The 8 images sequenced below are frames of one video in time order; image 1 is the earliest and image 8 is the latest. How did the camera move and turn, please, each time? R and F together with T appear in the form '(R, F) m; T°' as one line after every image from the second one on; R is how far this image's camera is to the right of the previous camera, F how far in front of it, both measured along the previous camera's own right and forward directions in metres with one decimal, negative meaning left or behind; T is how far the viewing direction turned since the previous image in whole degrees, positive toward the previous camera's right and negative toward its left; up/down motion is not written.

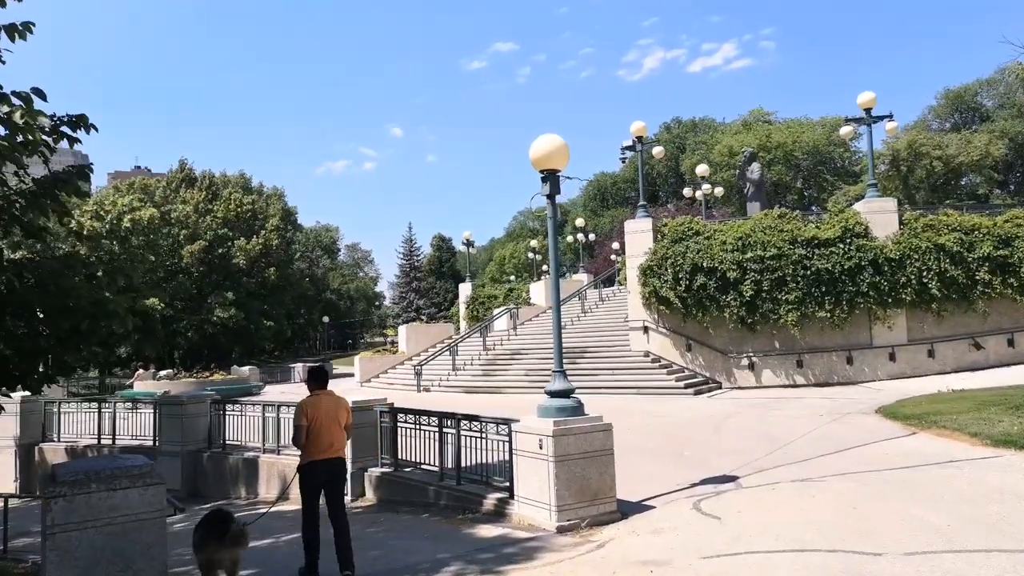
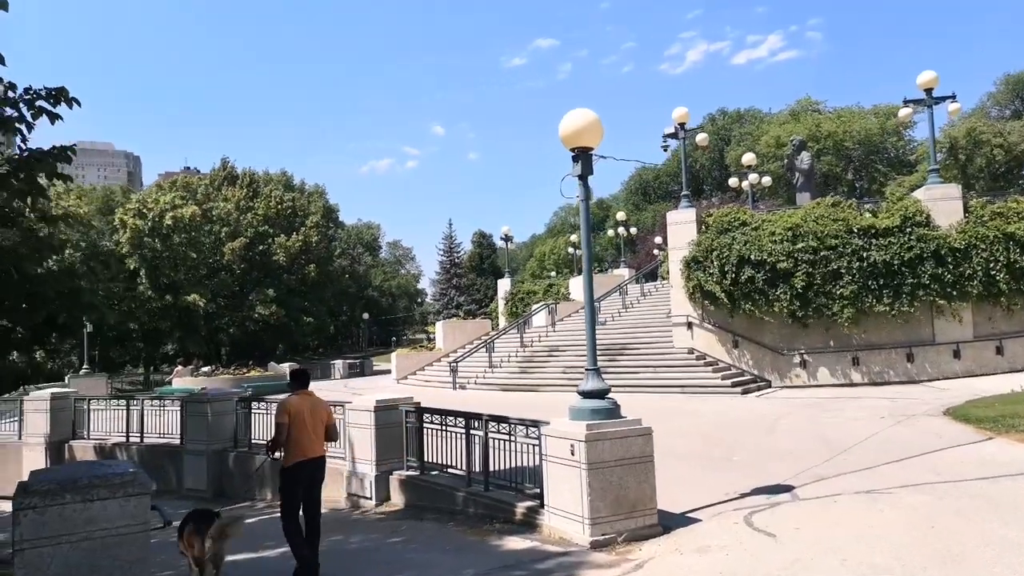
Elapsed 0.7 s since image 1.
(+0.1, +0.7) m; -3°
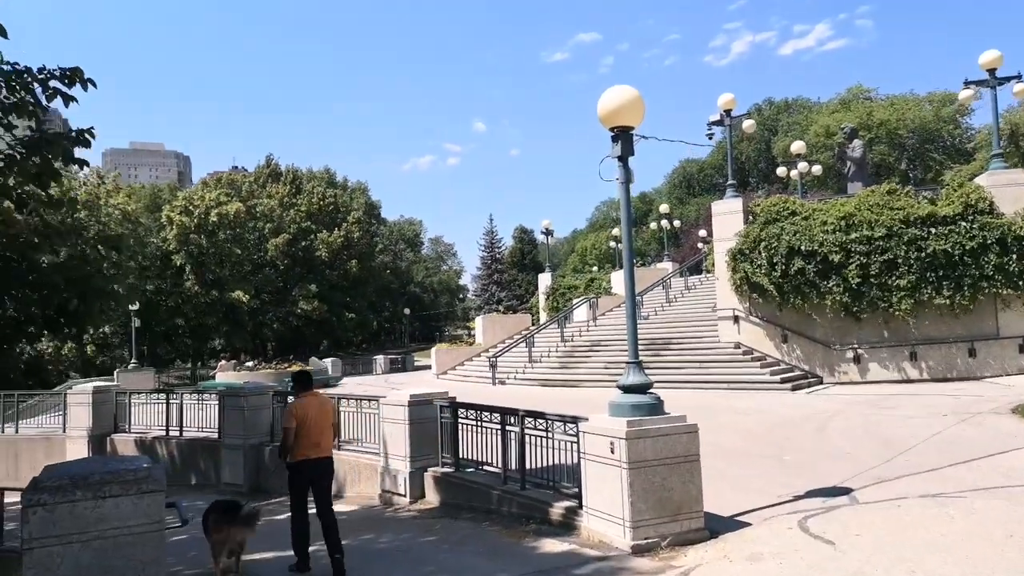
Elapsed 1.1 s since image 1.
(+0.1, +0.4) m; -3°
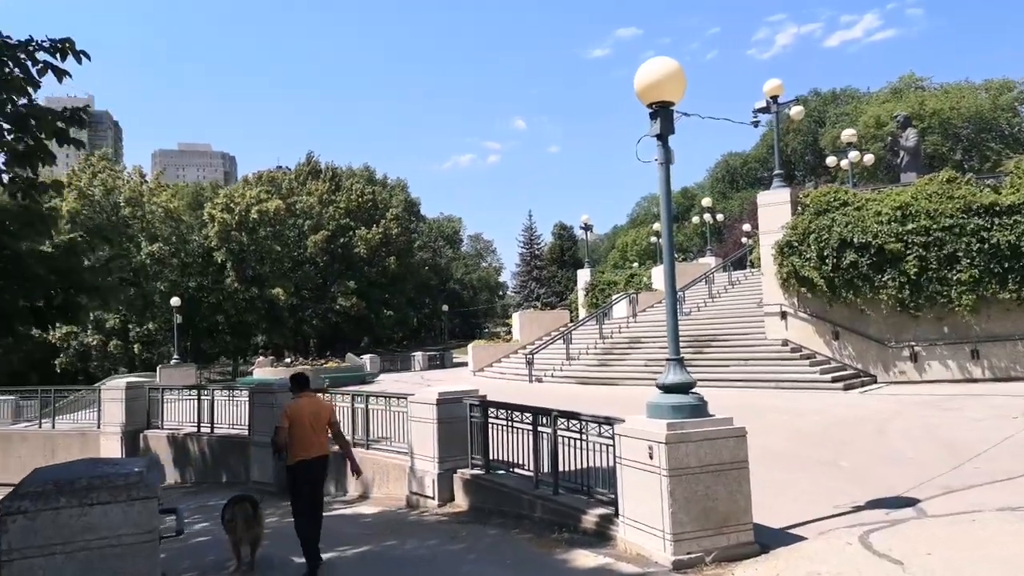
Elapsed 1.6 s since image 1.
(+0.1, +0.5) m; -3°
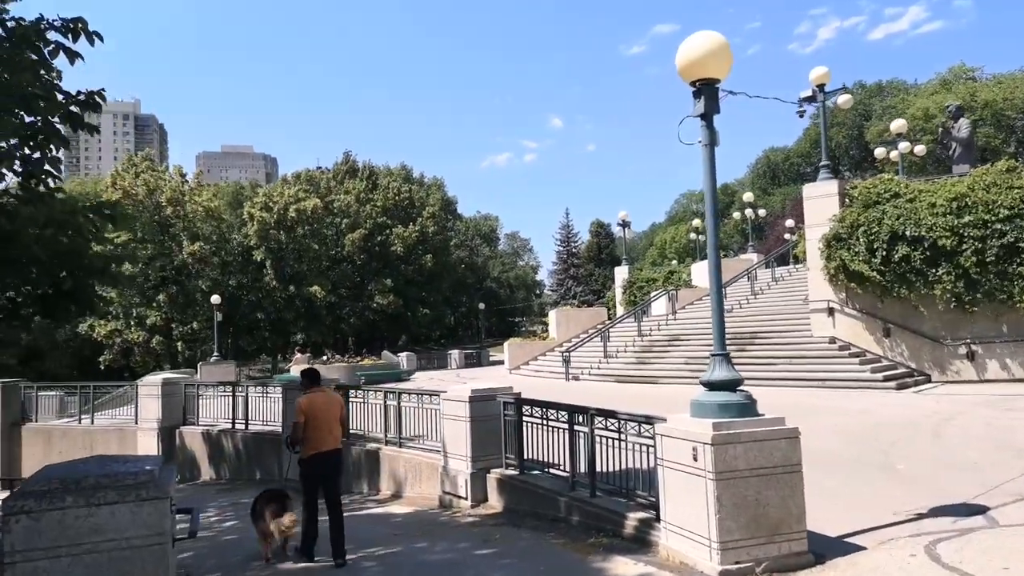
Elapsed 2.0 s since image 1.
(0.0, +0.4) m; -3°
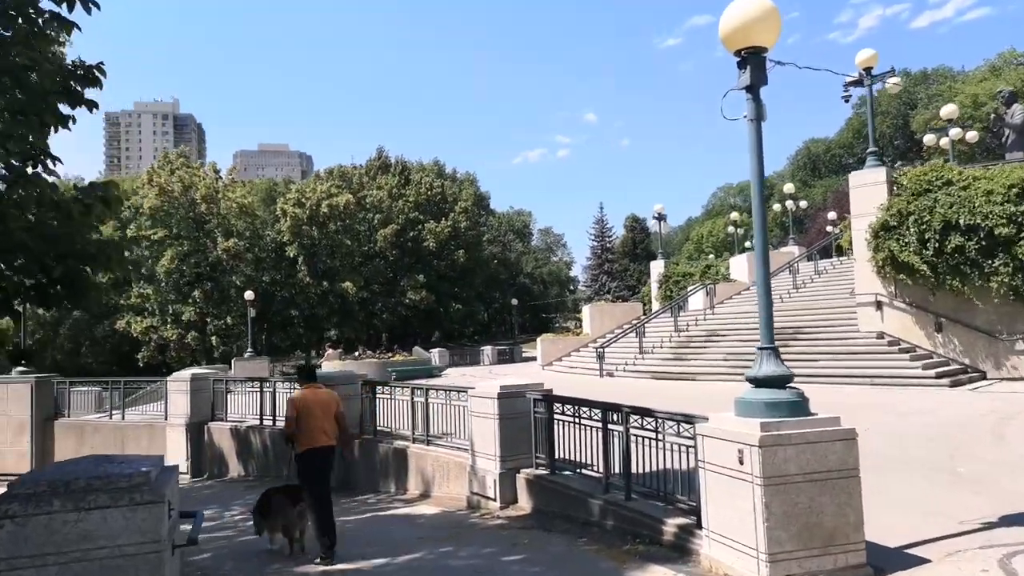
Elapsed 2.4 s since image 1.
(0.0, +0.4) m; -3°
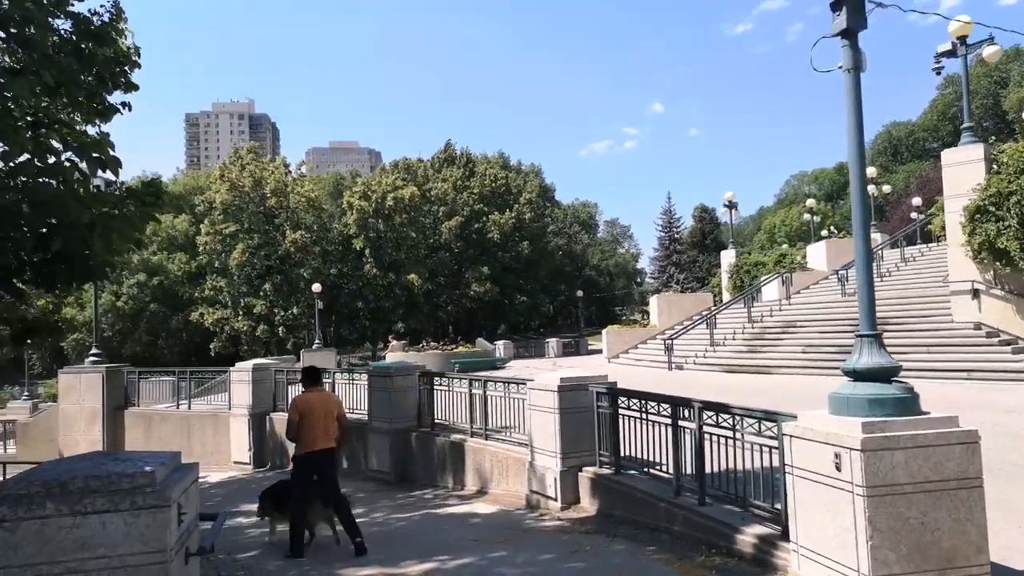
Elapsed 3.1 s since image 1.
(+0.1, +0.6) m; -5°
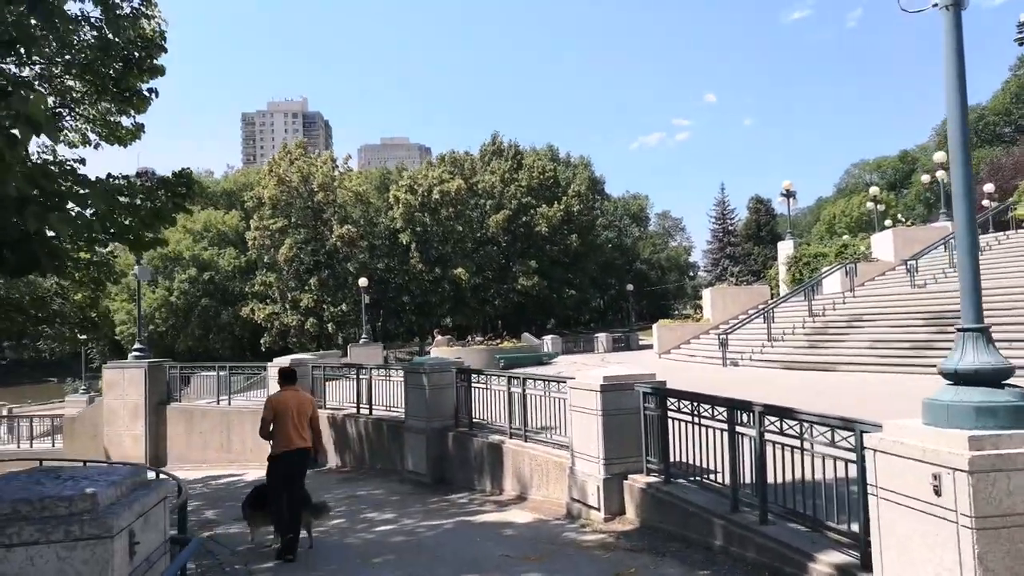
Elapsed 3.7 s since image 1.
(+0.1, +0.7) m; -4°
